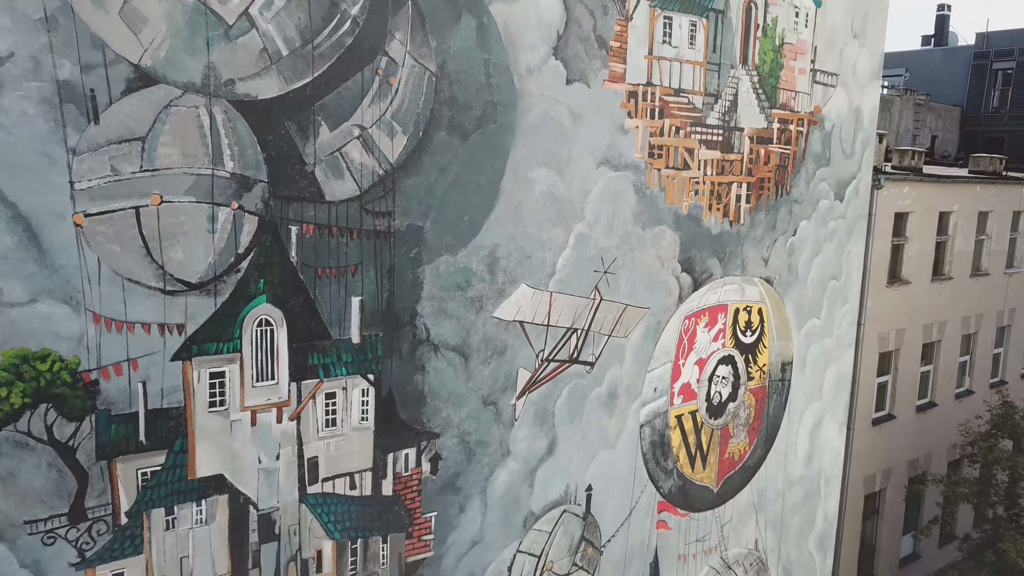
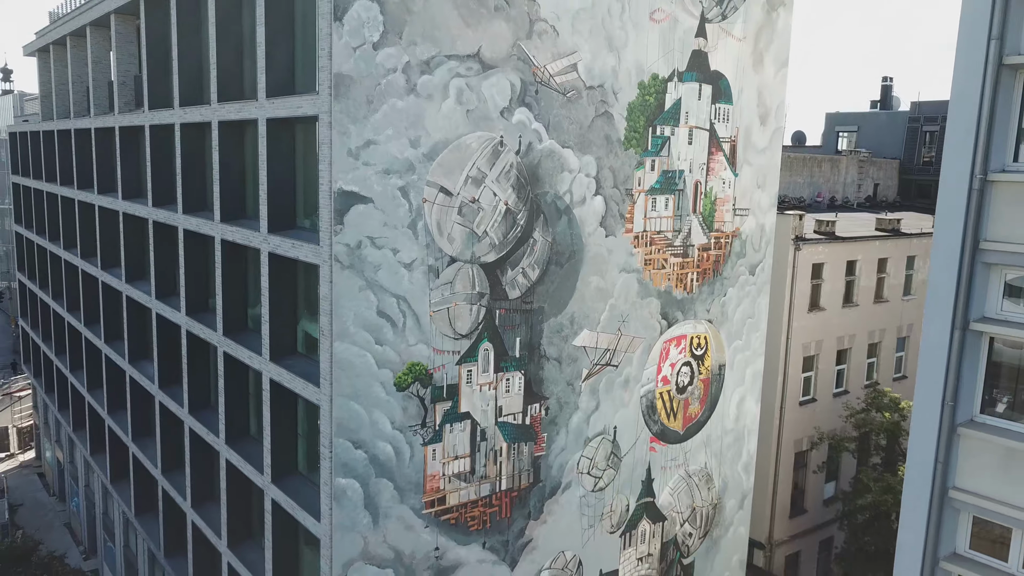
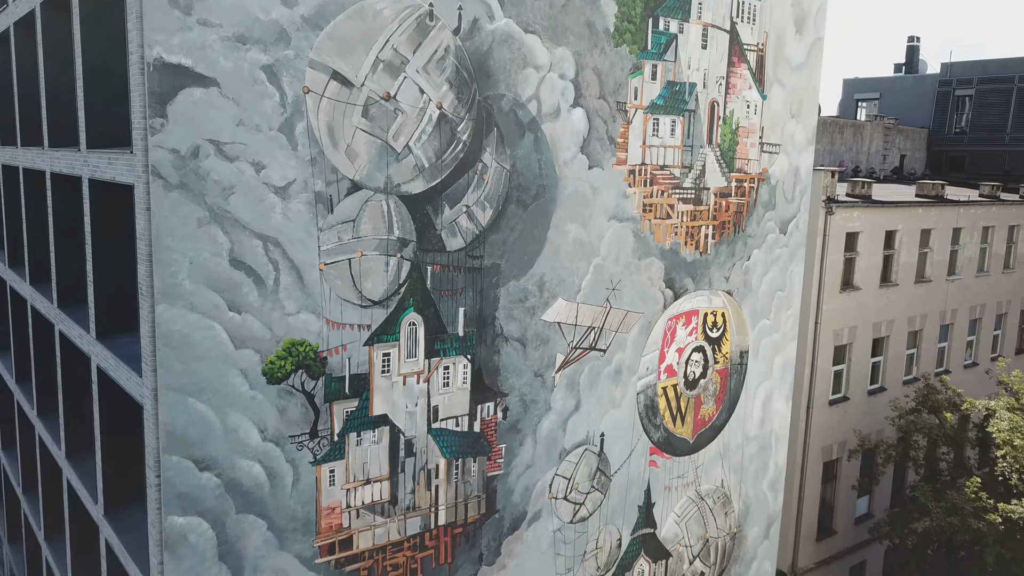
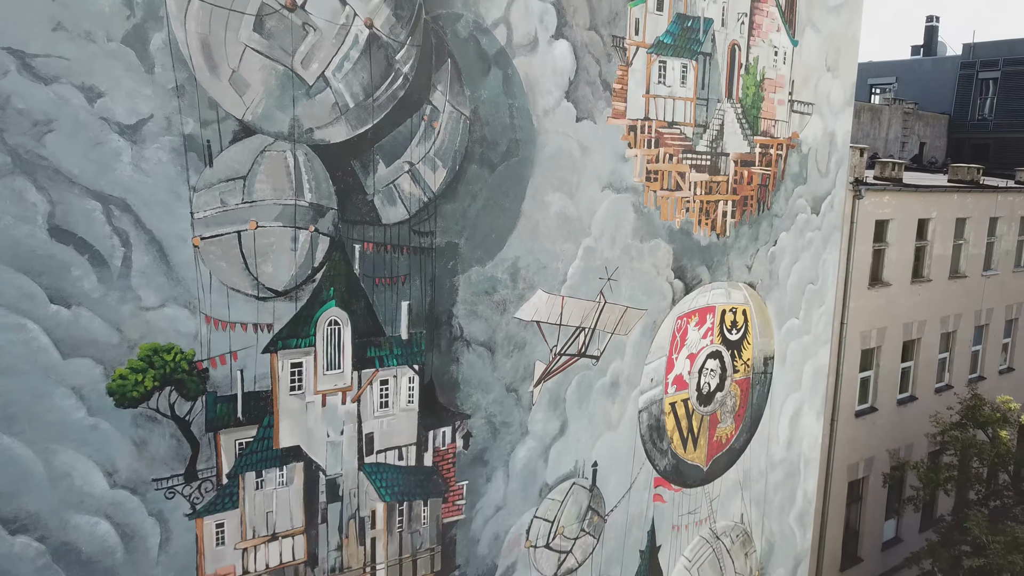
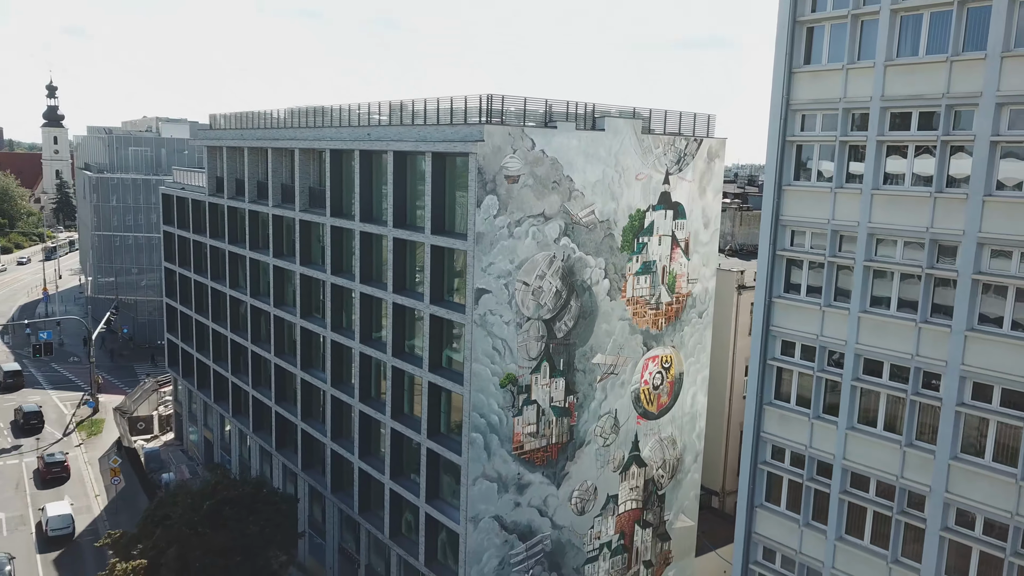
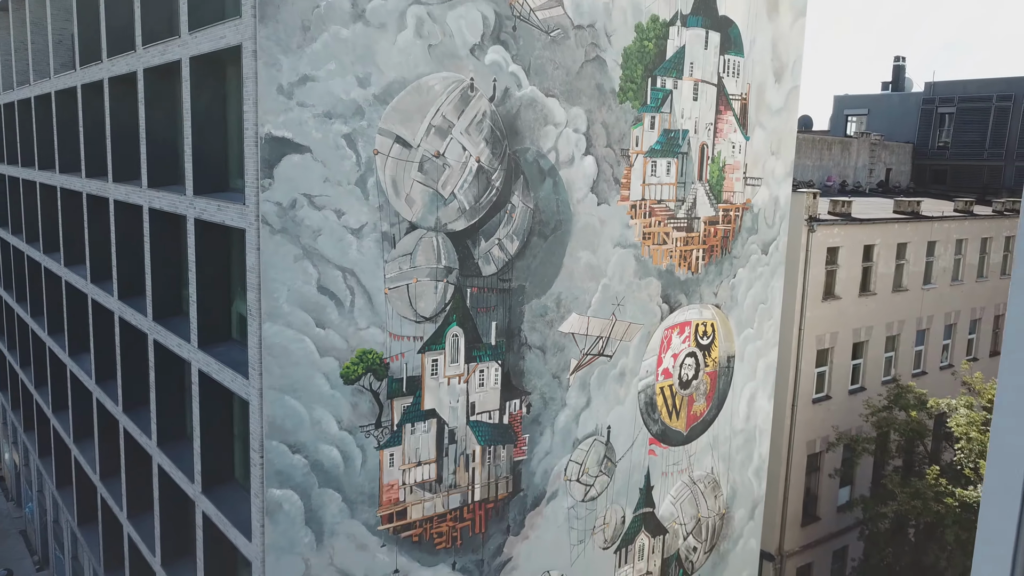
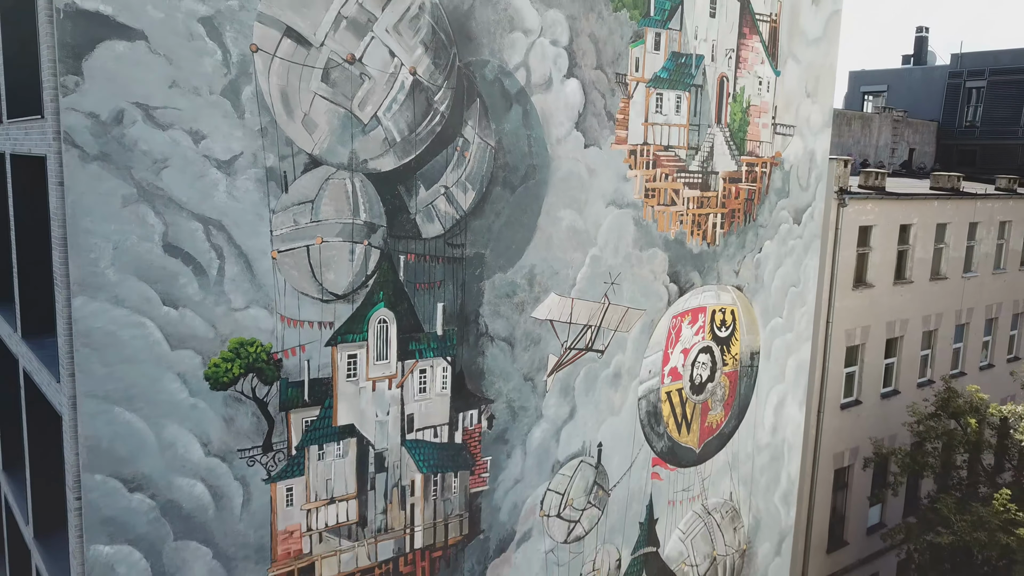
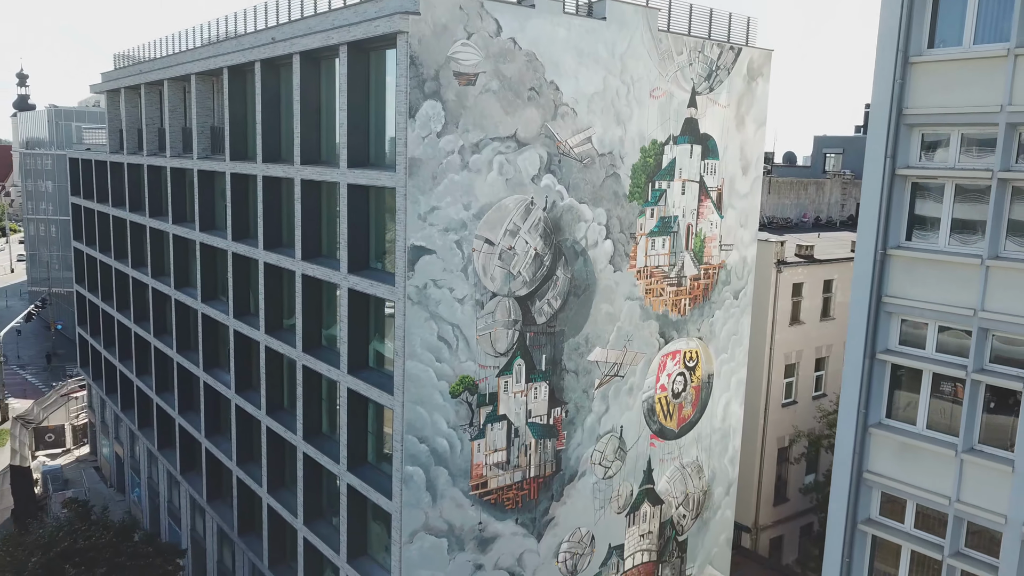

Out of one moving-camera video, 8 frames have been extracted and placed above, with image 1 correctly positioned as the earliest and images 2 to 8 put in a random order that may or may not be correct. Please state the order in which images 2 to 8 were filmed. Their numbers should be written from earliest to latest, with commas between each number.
4, 7, 3, 6, 2, 8, 5
